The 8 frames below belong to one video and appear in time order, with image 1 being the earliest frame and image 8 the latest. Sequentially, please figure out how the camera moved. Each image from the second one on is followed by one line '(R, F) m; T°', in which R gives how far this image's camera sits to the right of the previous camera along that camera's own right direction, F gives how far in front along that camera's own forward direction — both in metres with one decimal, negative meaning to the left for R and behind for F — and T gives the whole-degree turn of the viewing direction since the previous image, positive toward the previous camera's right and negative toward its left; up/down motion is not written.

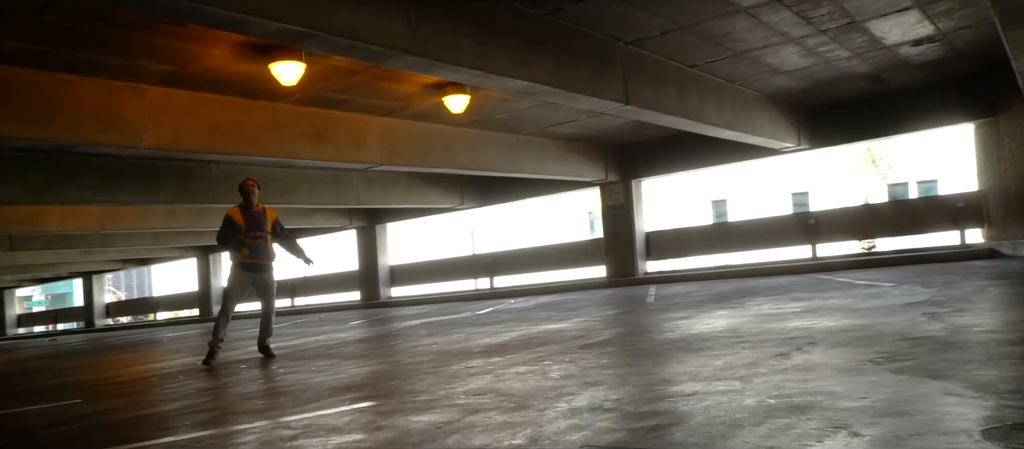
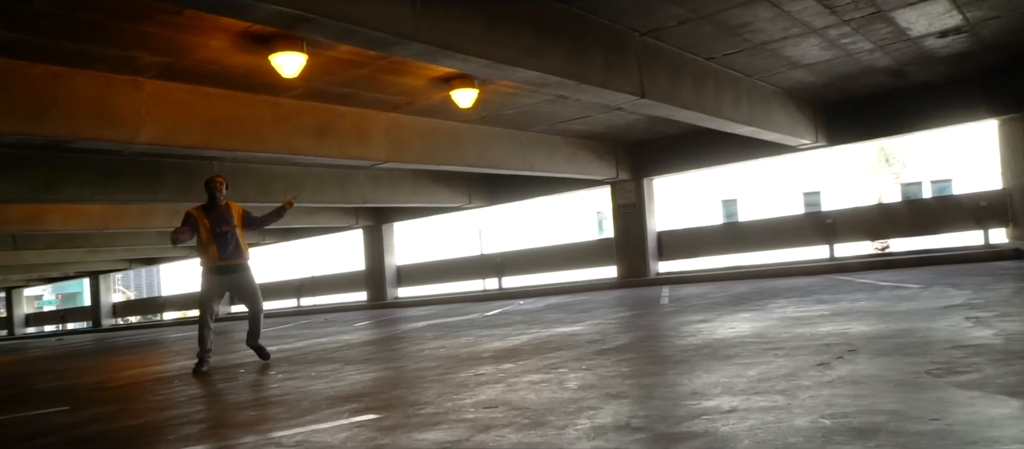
(0.0, +0.4) m; -1°
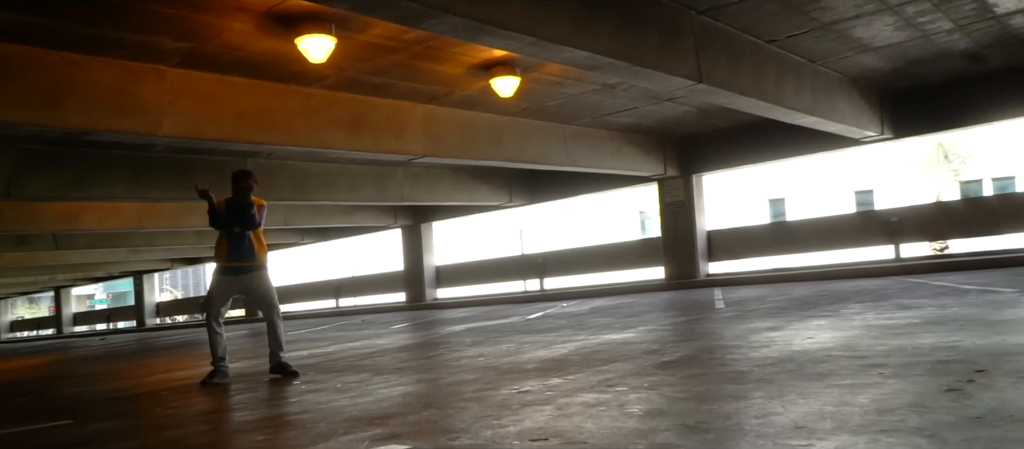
(-0.1, +0.7) m; -3°
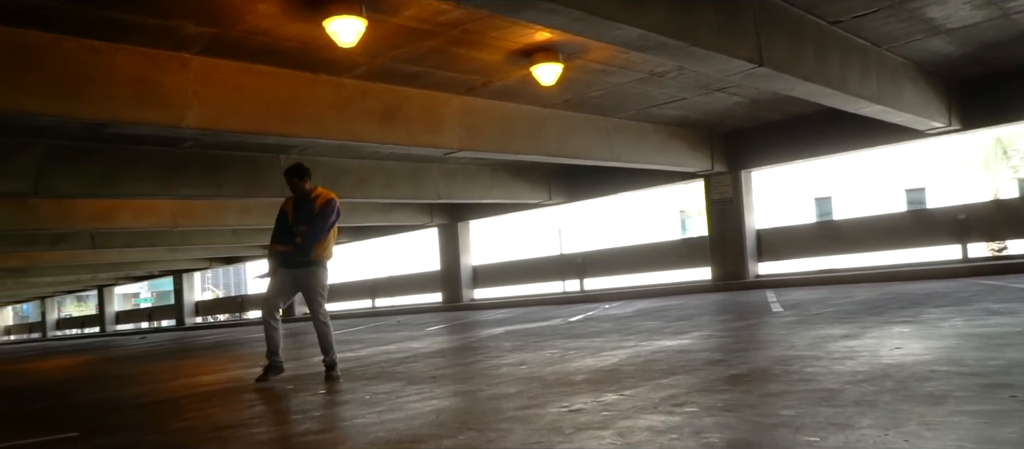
(-0.1, +0.6) m; -2°
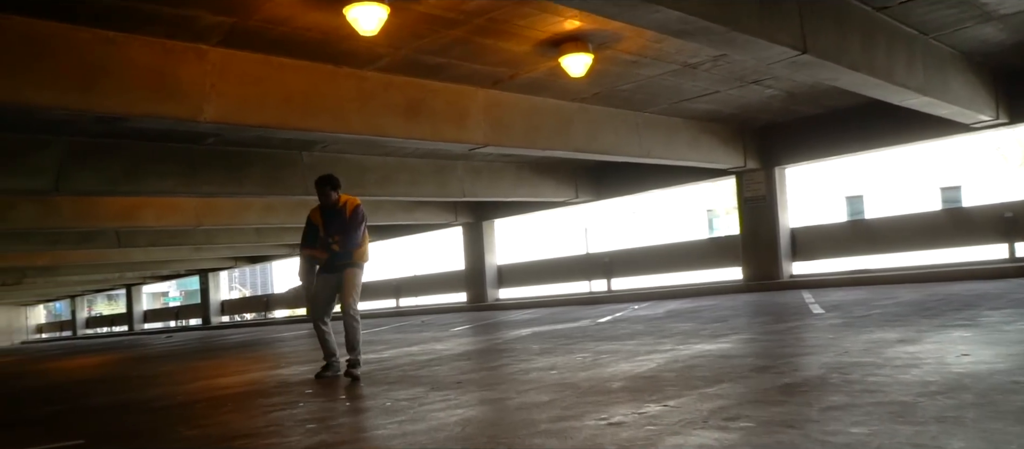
(0.0, +0.4) m; -2°
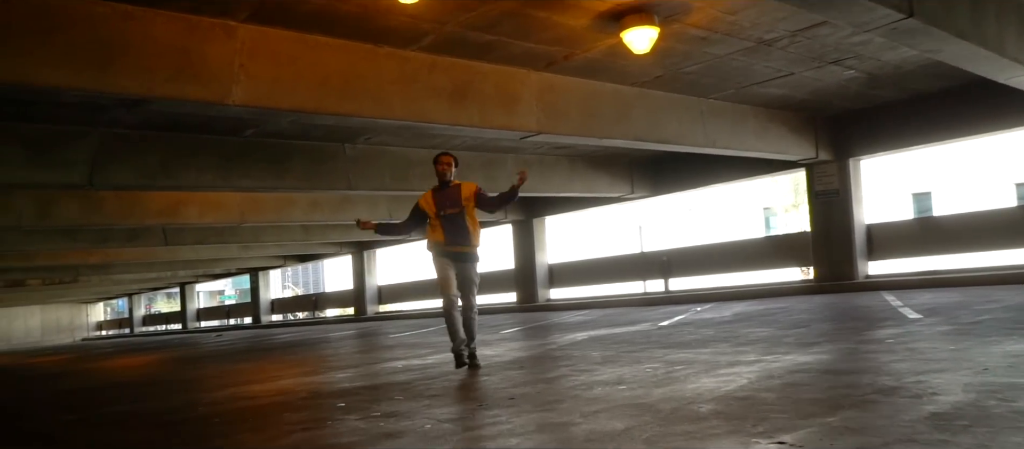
(-0.1, +0.8) m; -3°
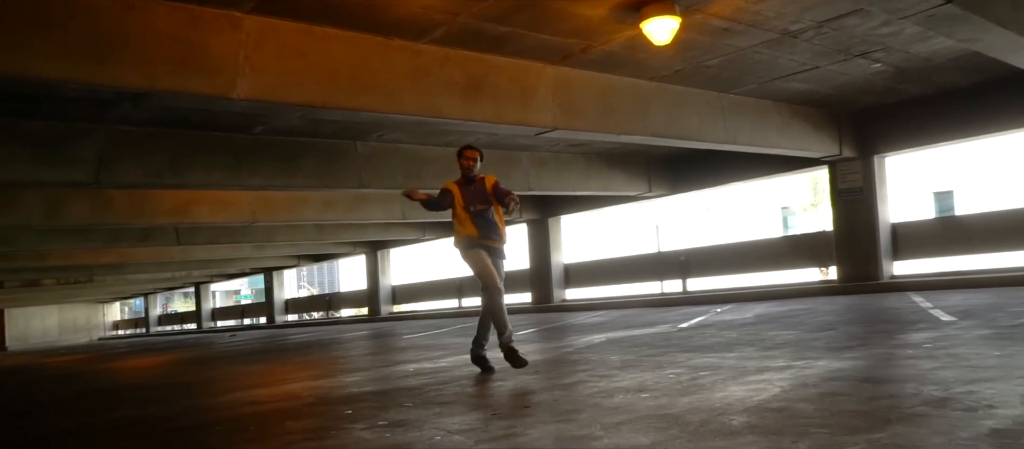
(0.0, +0.3) m; -1°
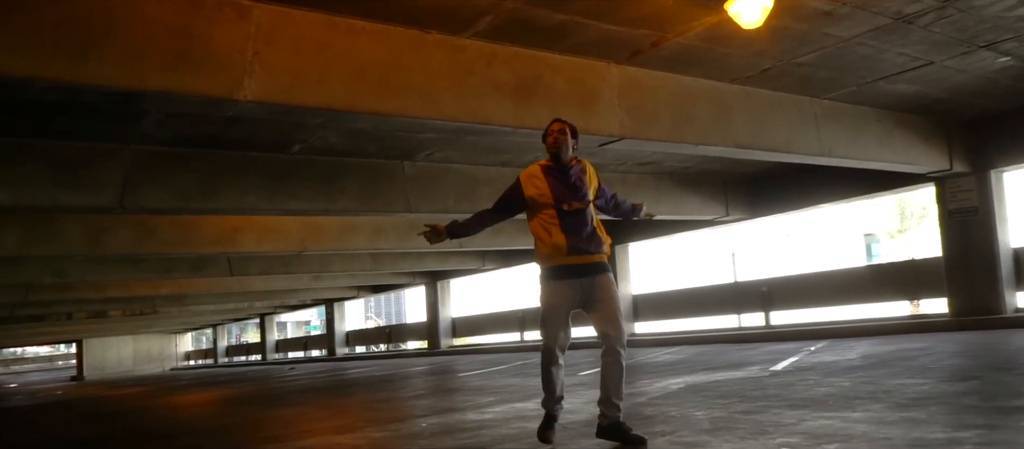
(+0.1, +1.3) m; -5°
